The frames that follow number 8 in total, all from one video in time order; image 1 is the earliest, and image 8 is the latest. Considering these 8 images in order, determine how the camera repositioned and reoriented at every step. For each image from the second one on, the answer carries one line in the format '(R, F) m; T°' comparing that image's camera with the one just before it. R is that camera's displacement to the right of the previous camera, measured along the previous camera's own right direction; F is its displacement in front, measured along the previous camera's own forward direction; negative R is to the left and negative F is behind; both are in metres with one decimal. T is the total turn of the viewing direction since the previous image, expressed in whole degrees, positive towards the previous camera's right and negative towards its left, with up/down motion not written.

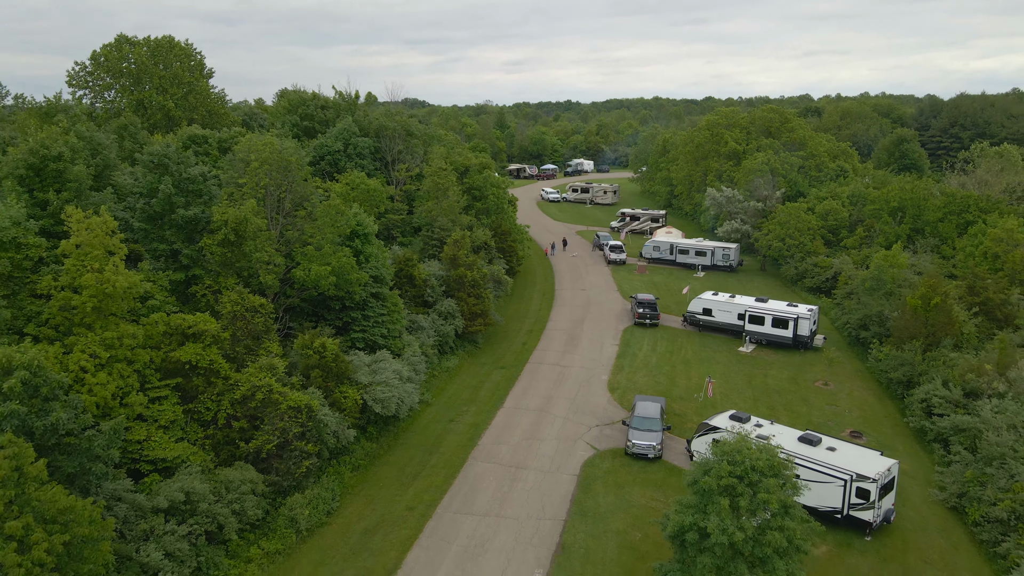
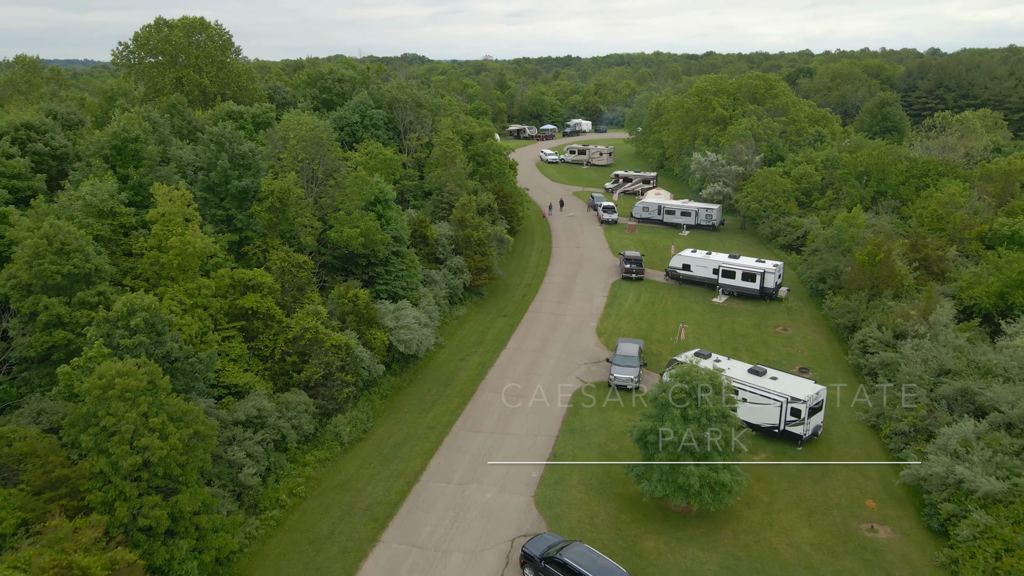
(0.0, -4.7) m; 0°
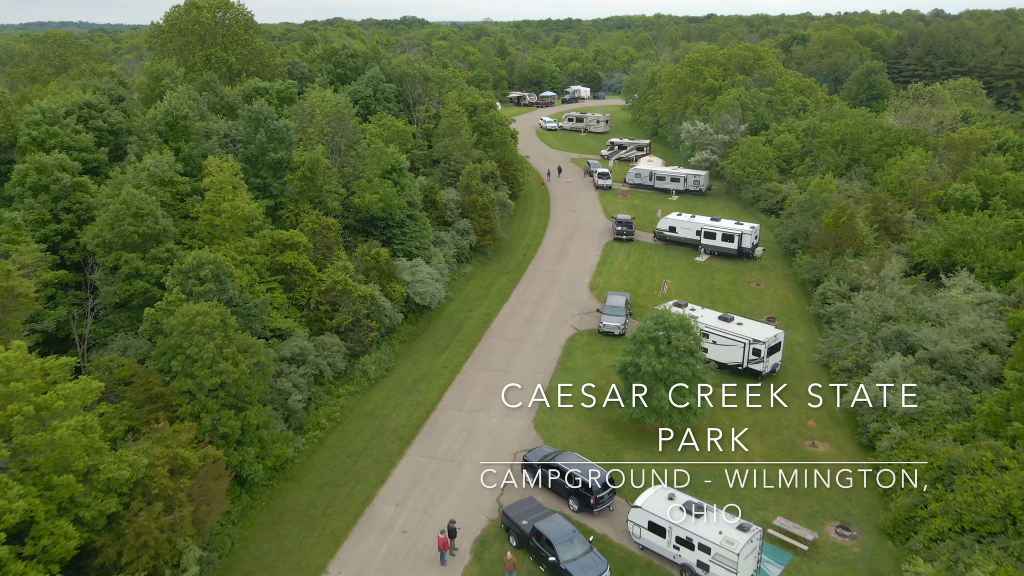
(-0.1, -4.2) m; 0°
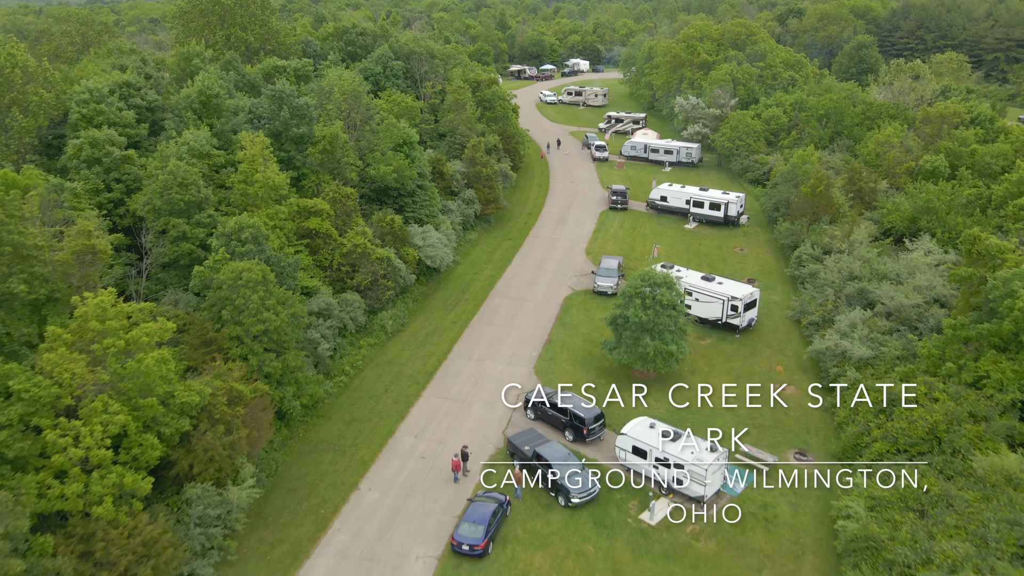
(-0.1, -3.4) m; 0°
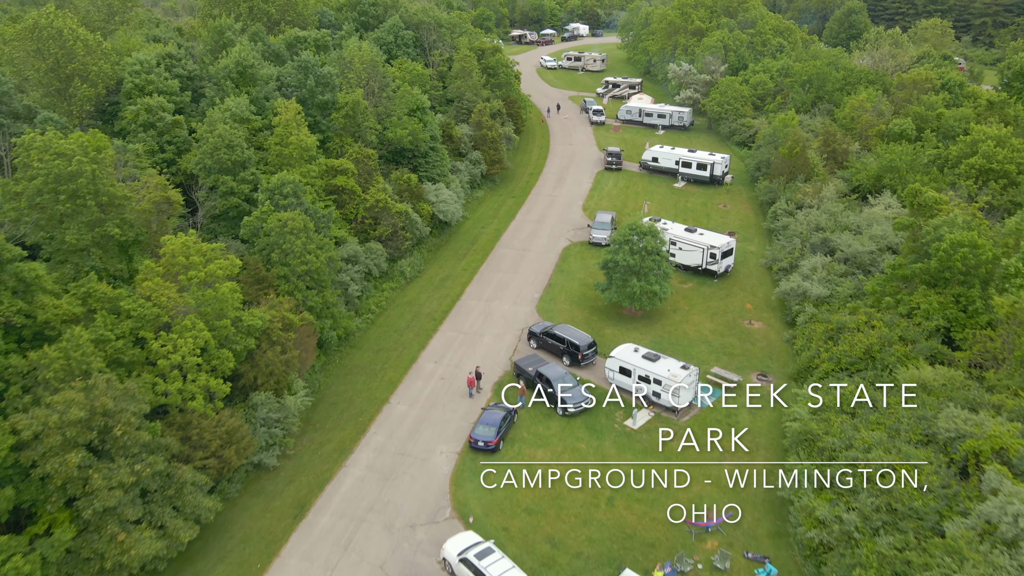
(-0.2, -4.4) m; 0°
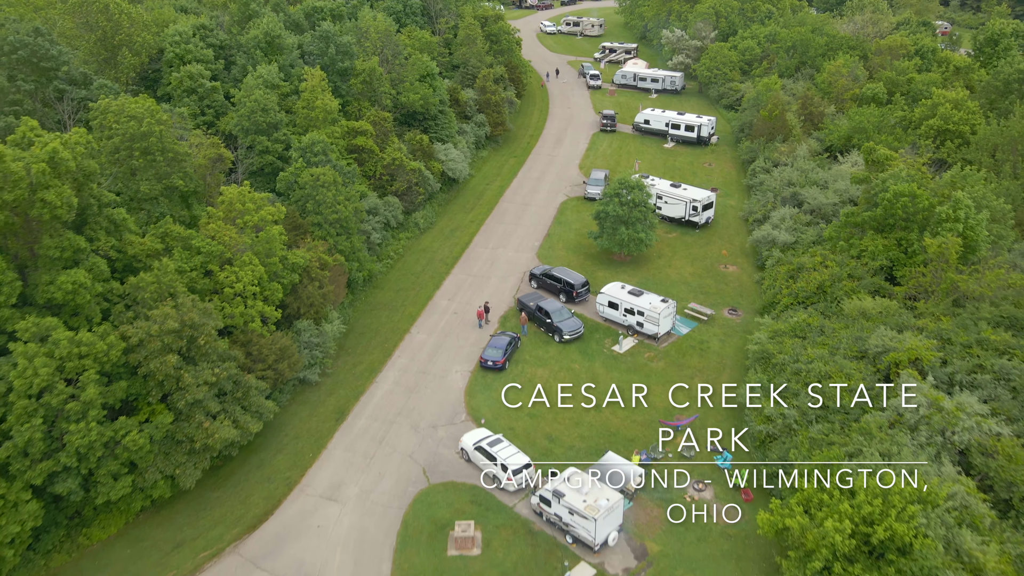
(-0.2, -4.5) m; 0°
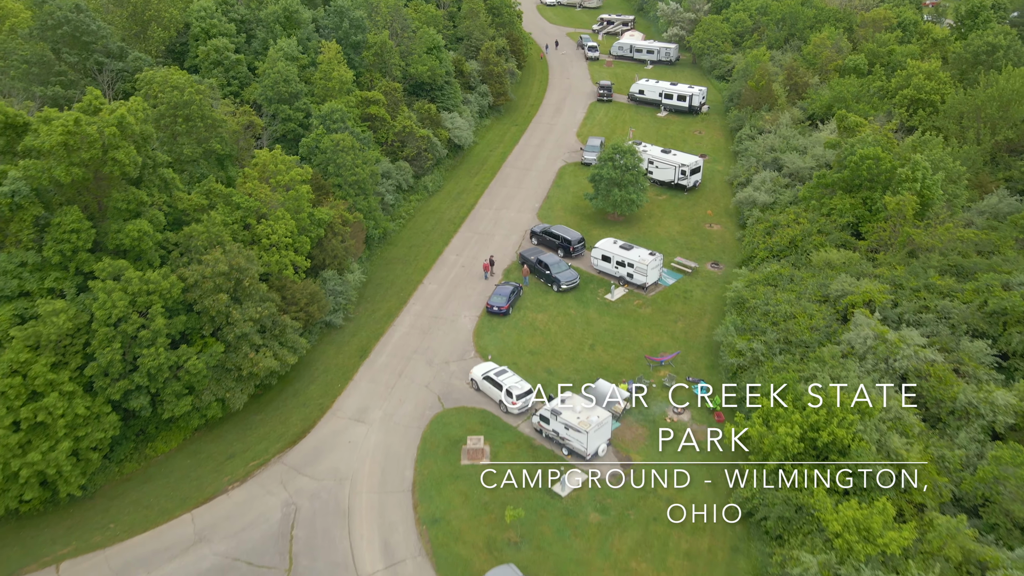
(-0.1, -3.6) m; 0°
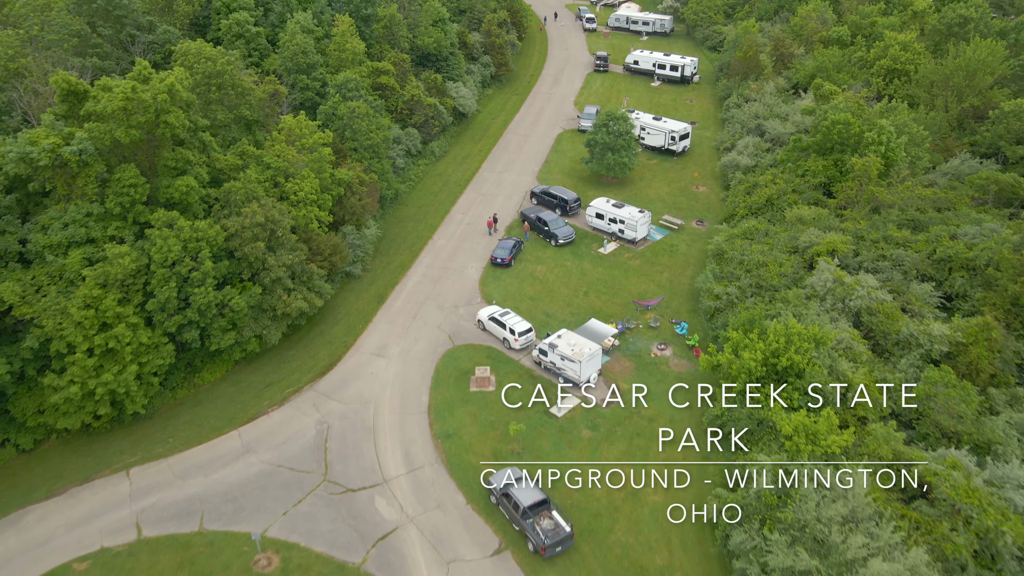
(-0.1, -3.6) m; 0°
